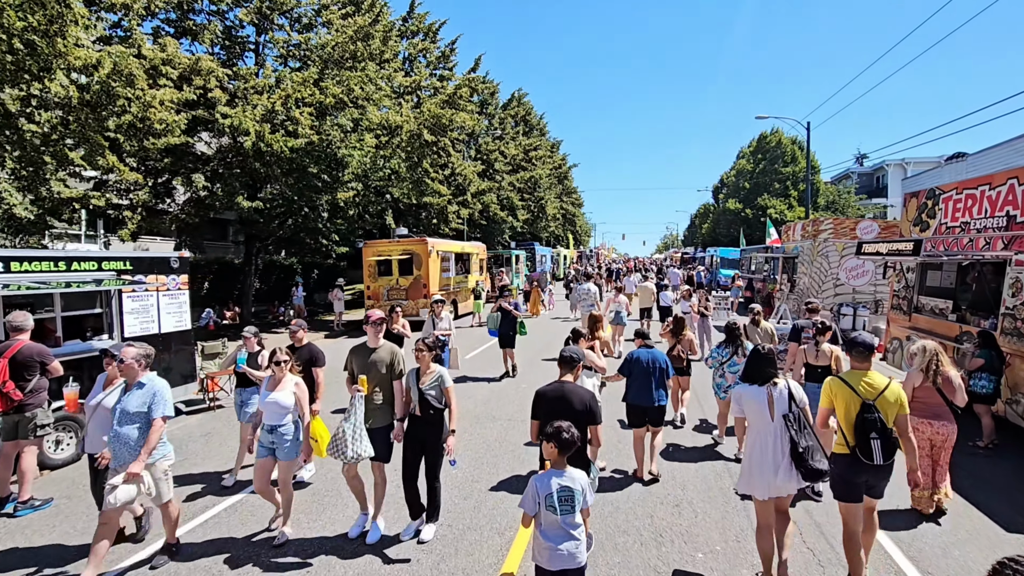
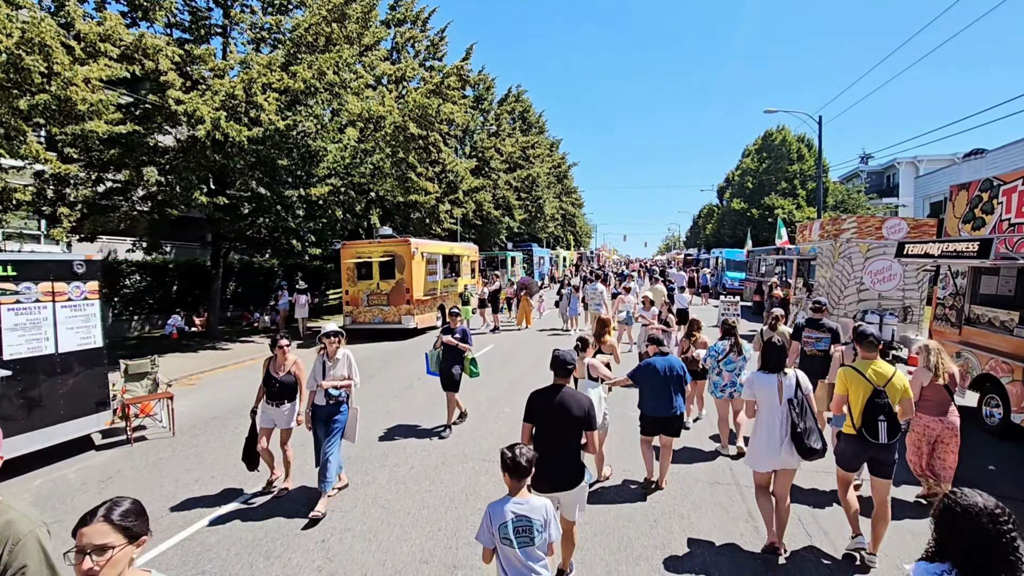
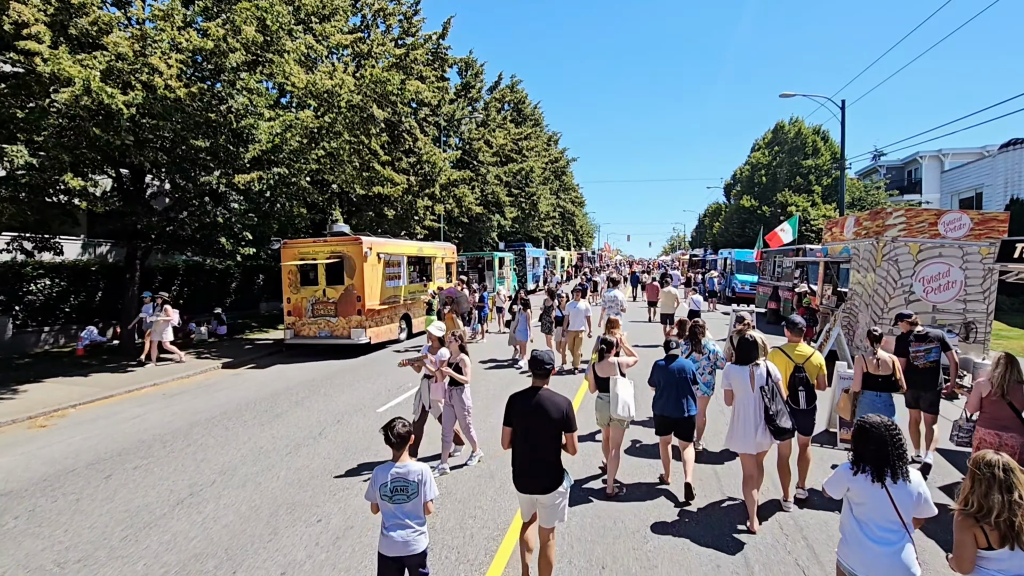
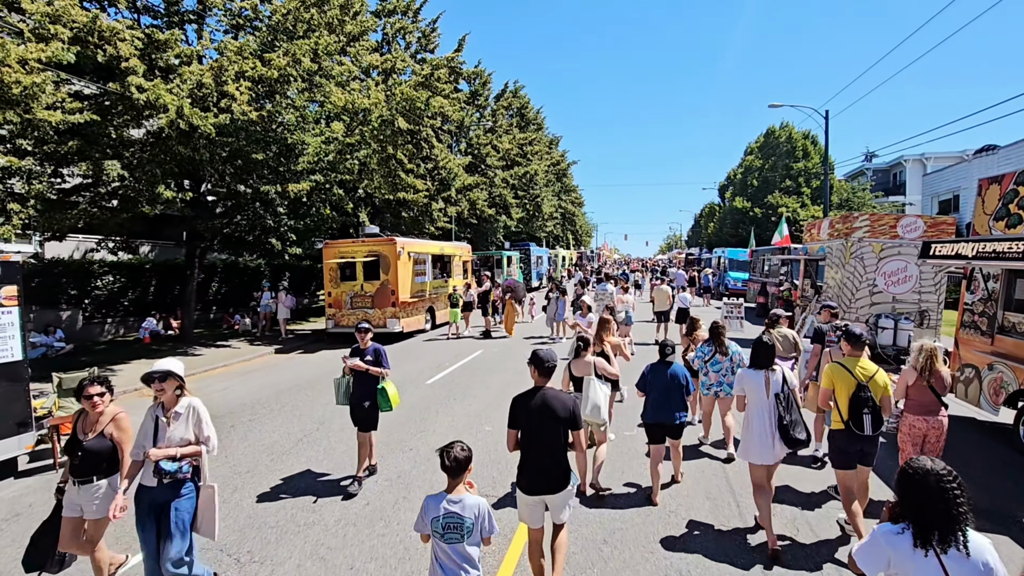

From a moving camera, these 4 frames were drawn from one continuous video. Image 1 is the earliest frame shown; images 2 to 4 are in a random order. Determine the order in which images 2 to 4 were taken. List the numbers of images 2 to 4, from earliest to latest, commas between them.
2, 4, 3
